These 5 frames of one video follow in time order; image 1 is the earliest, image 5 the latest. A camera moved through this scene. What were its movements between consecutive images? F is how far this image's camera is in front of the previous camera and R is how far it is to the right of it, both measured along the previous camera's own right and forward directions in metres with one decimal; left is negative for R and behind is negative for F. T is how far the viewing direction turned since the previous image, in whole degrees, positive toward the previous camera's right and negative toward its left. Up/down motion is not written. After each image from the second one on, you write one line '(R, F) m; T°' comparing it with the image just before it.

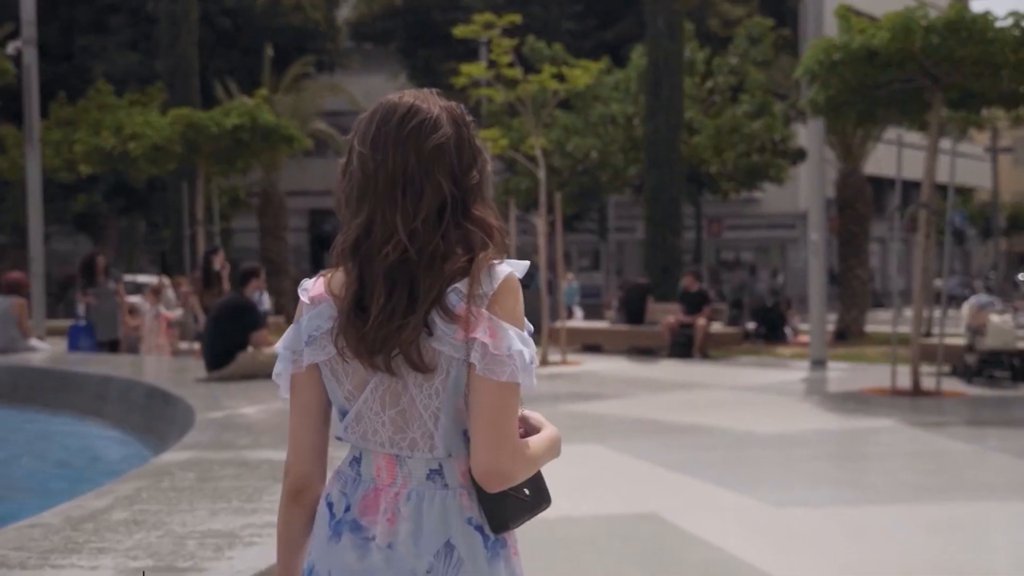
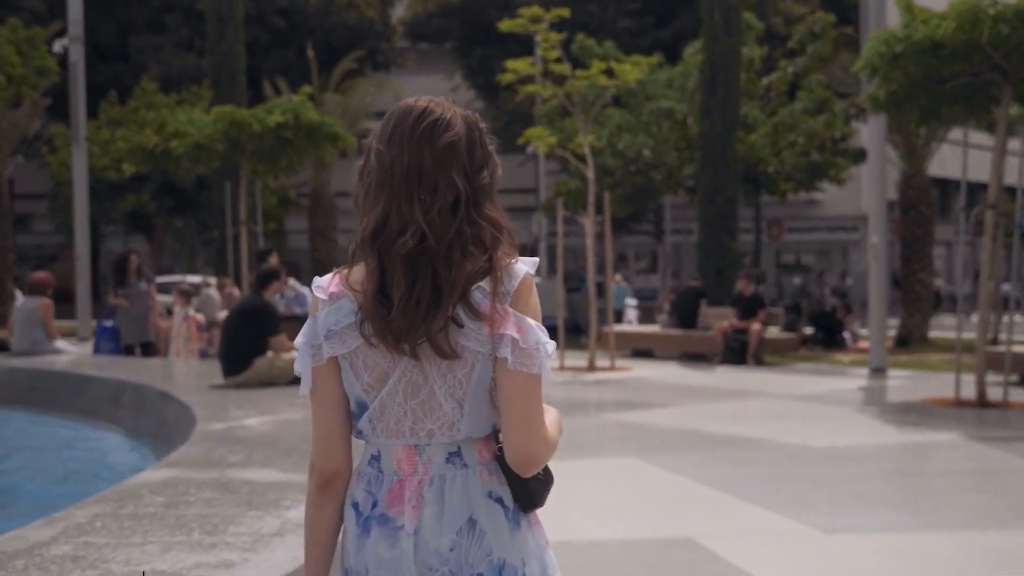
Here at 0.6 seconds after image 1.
(+0.2, +0.6) m; -3°
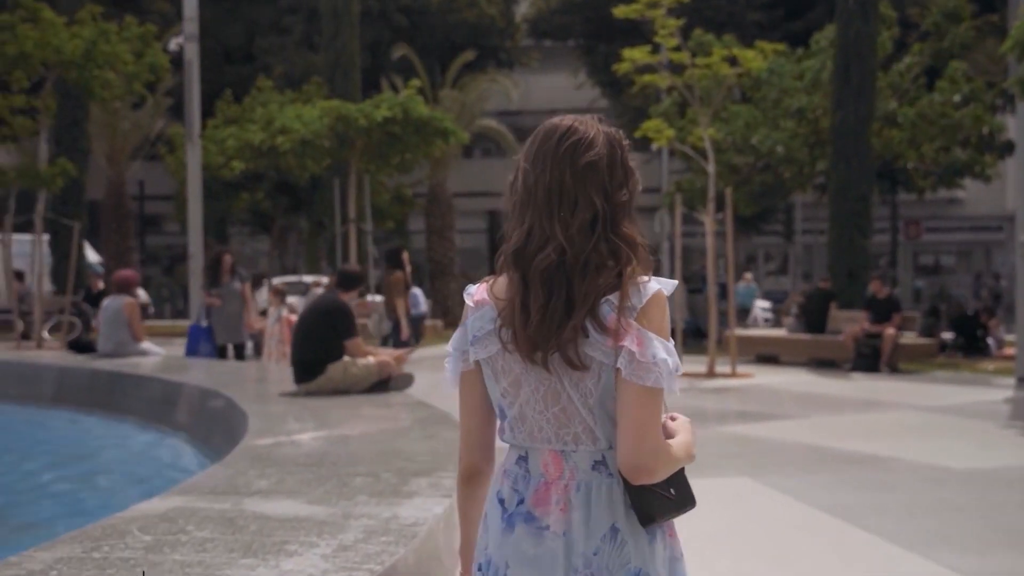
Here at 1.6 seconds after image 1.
(+0.2, +0.9) m; -6°
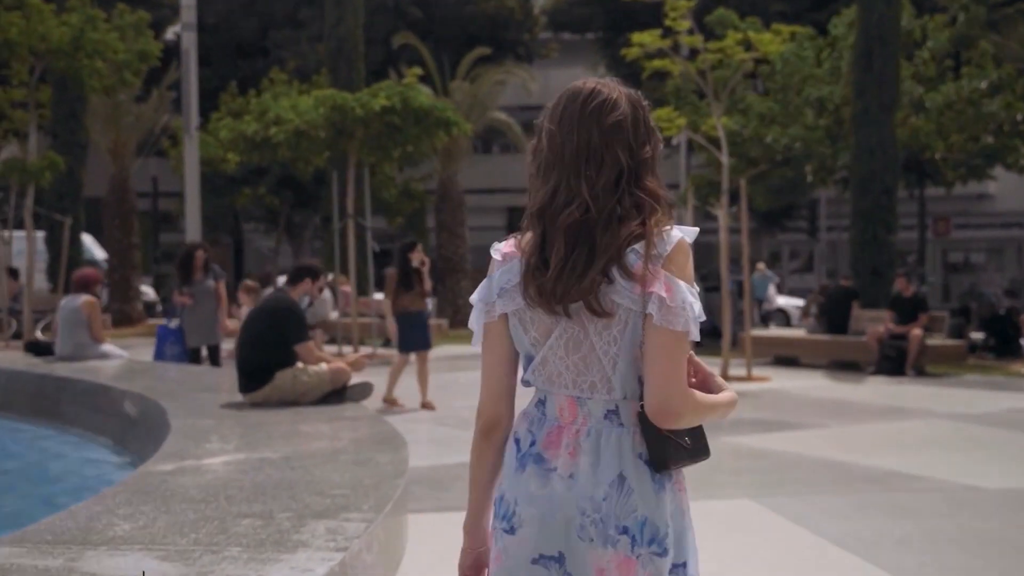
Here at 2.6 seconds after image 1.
(+0.3, +1.0) m; -1°
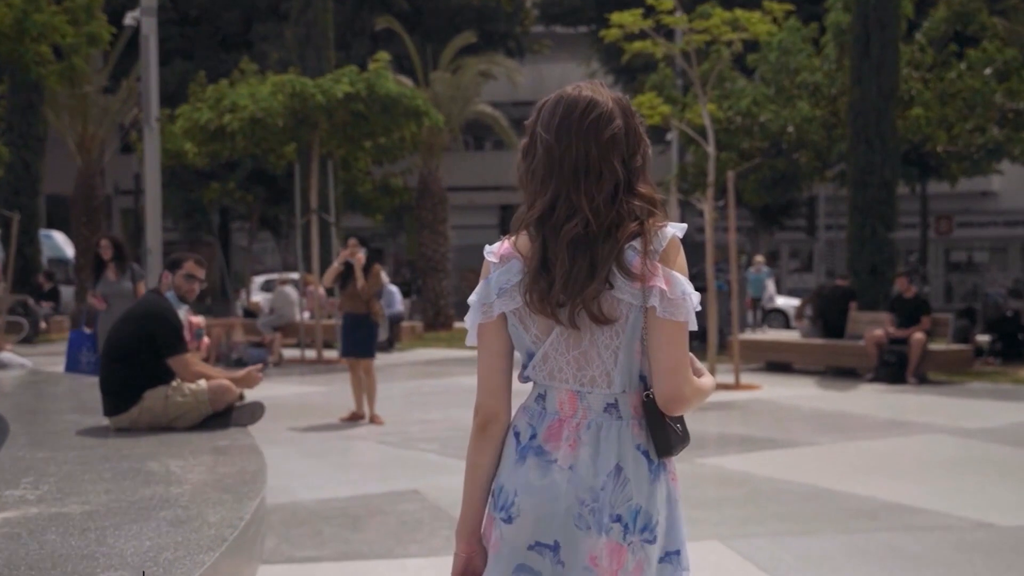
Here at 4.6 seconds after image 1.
(+0.4, +1.3) m; 0°
